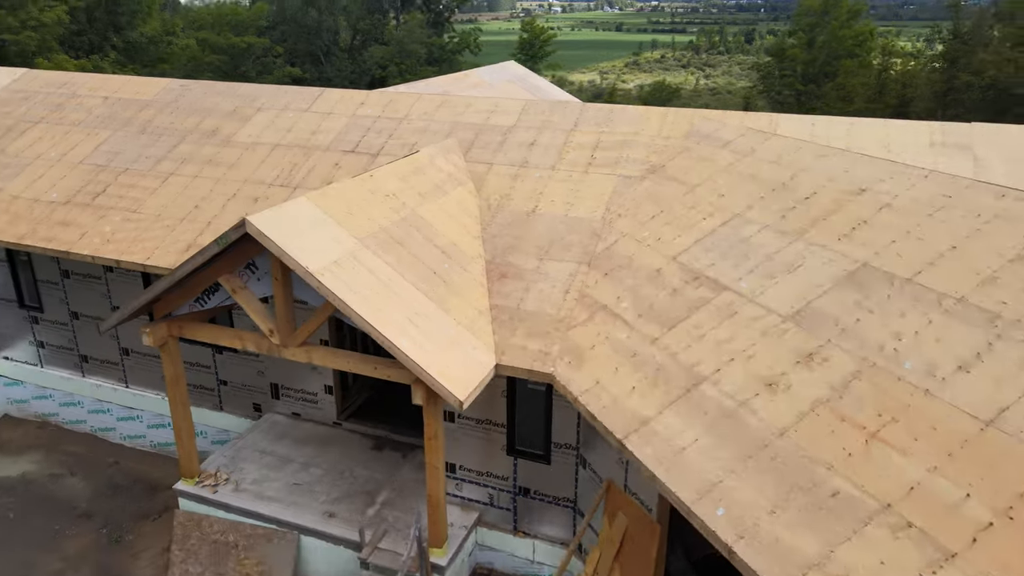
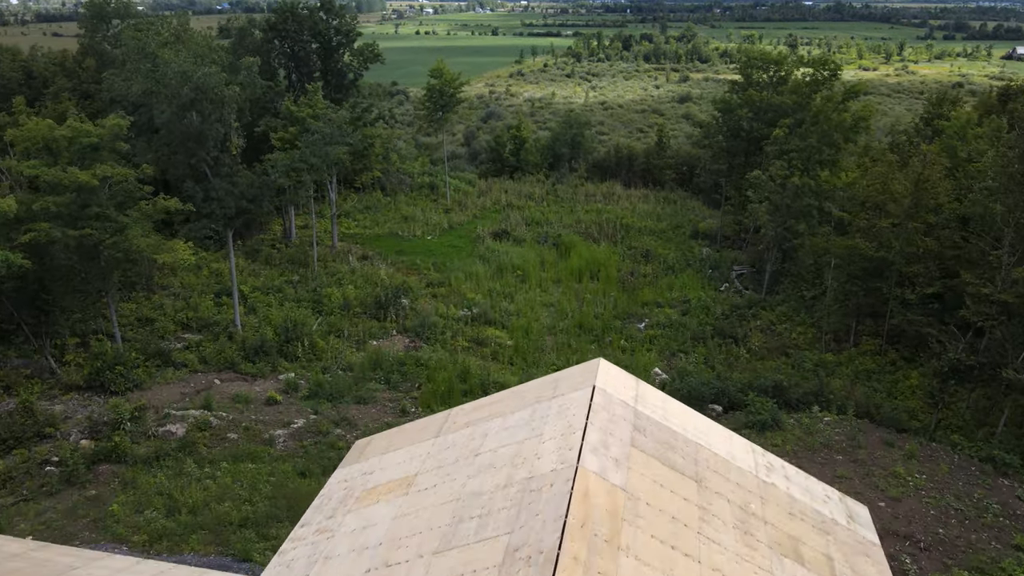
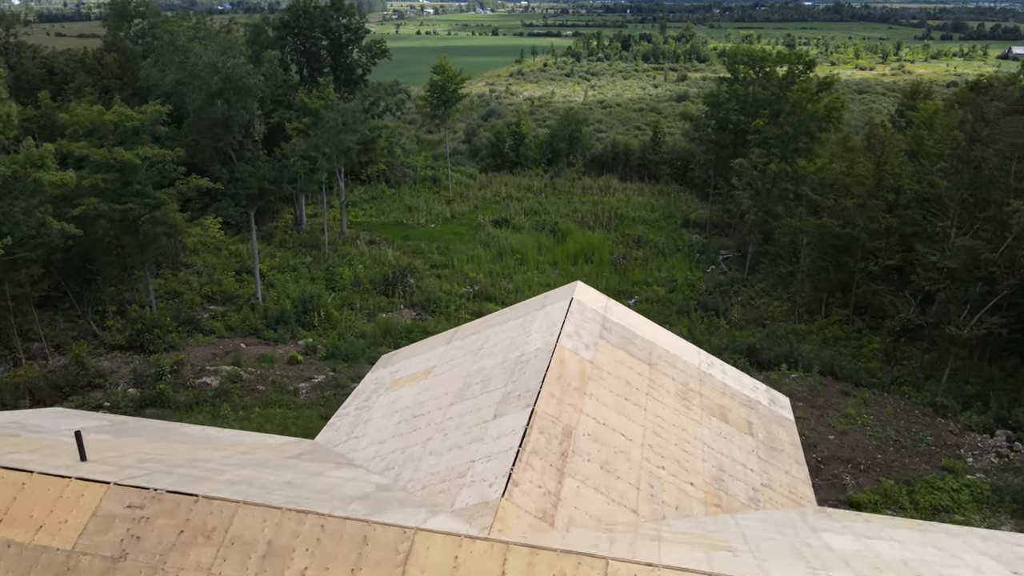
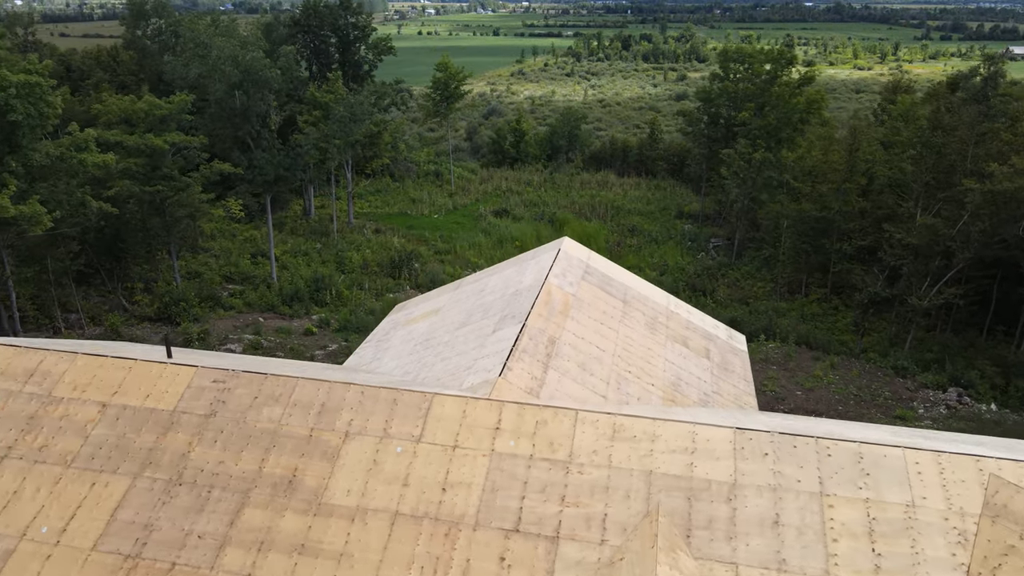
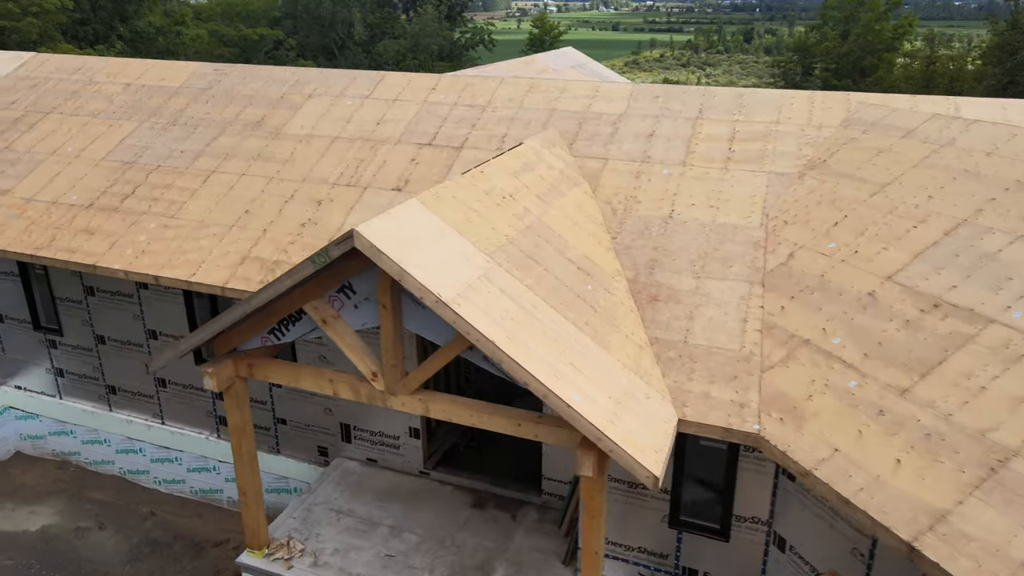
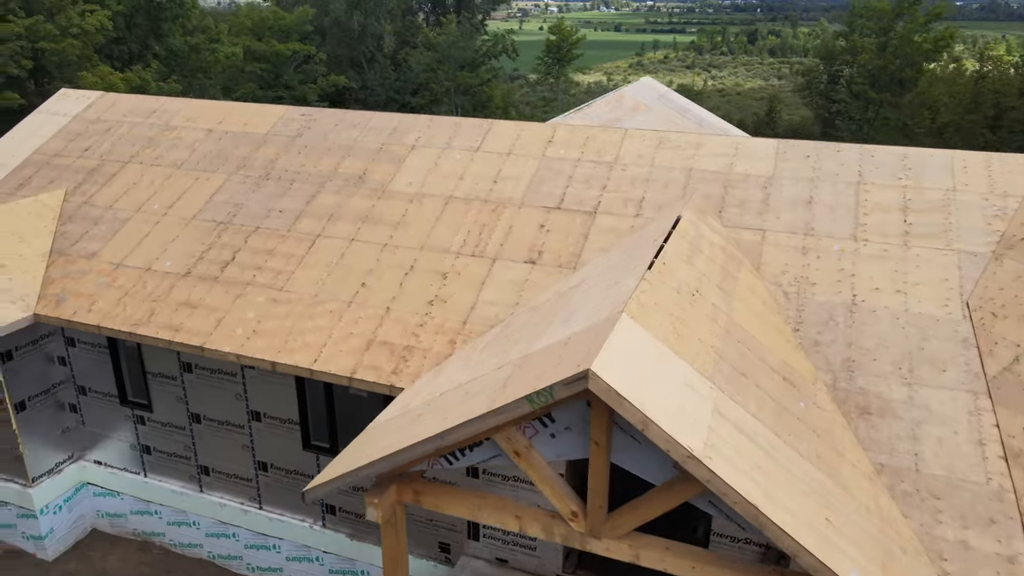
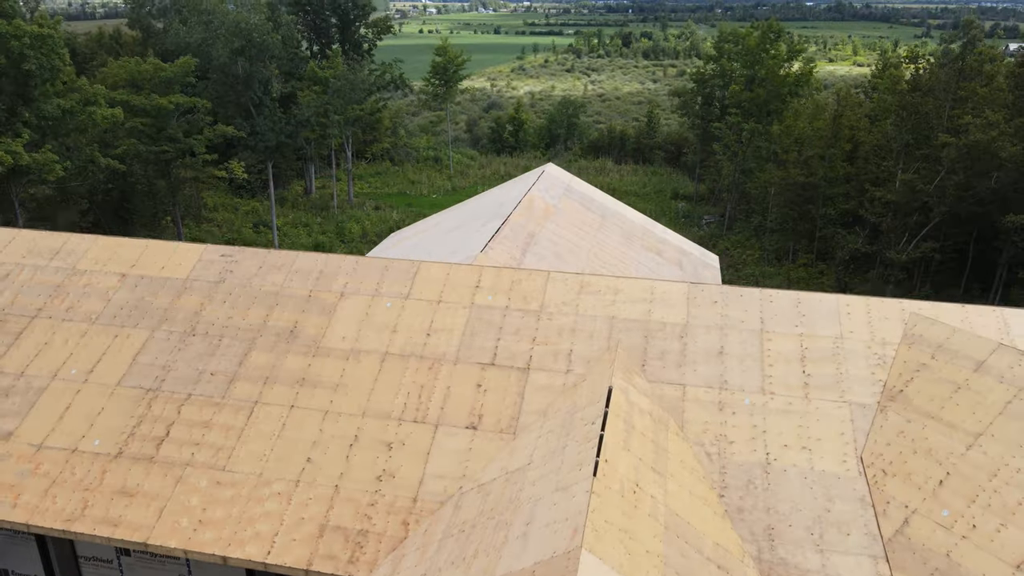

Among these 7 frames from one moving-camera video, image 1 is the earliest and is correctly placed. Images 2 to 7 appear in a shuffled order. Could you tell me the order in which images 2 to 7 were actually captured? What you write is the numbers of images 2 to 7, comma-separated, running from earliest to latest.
5, 6, 7, 4, 3, 2
